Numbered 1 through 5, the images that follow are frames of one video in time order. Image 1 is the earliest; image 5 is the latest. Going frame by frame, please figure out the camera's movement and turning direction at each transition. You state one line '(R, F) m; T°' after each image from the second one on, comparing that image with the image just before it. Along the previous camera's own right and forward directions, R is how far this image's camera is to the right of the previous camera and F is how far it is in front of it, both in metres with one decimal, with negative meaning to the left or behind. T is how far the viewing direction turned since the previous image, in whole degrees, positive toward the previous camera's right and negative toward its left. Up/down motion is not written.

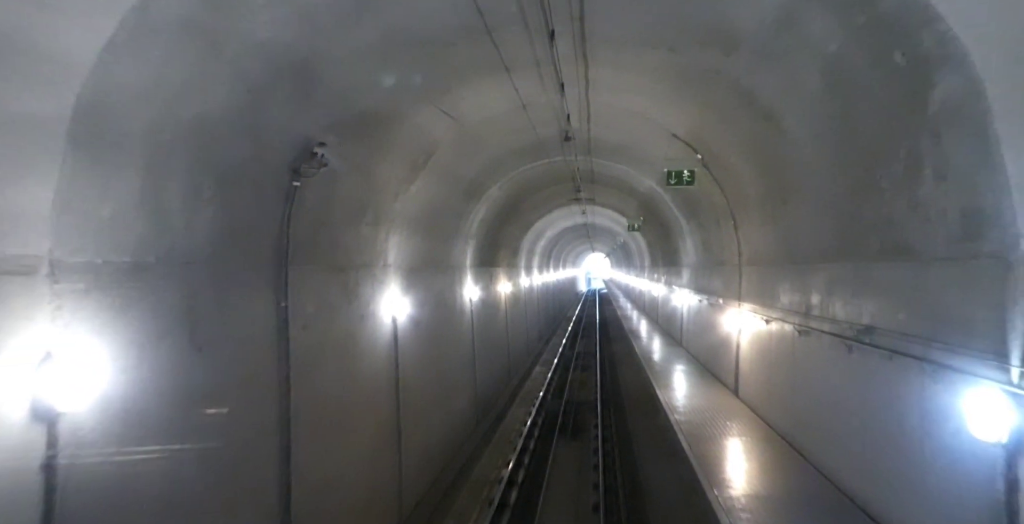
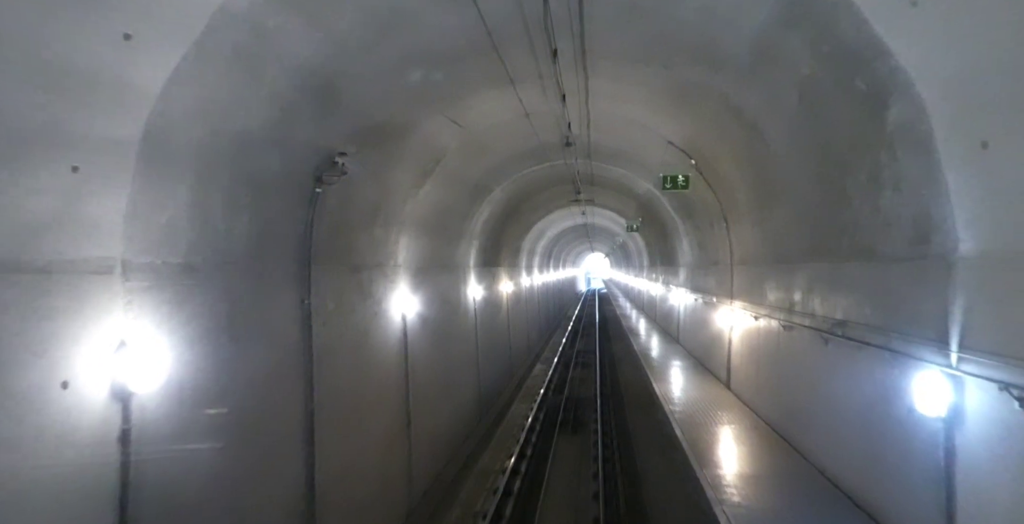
(-0.1, -0.3) m; 0°
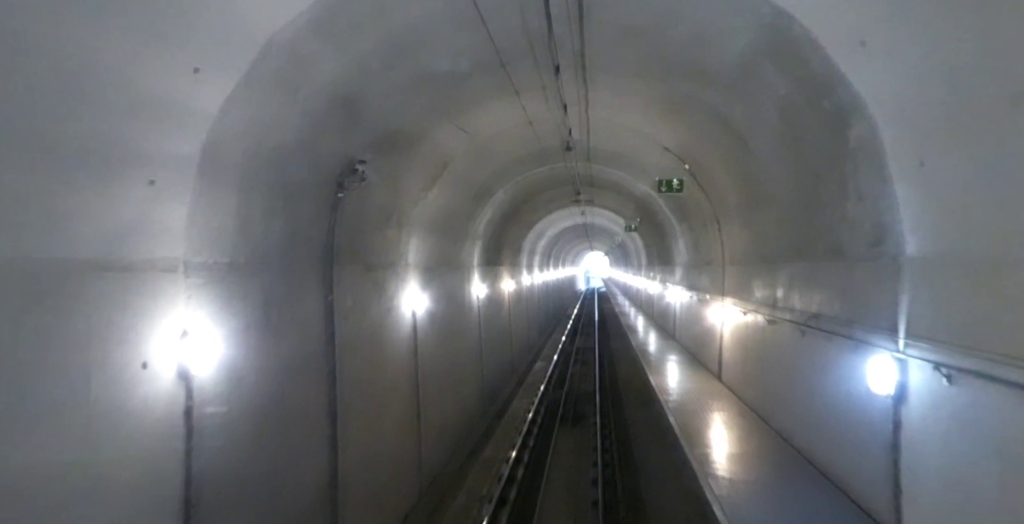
(-0.1, -0.3) m; 0°
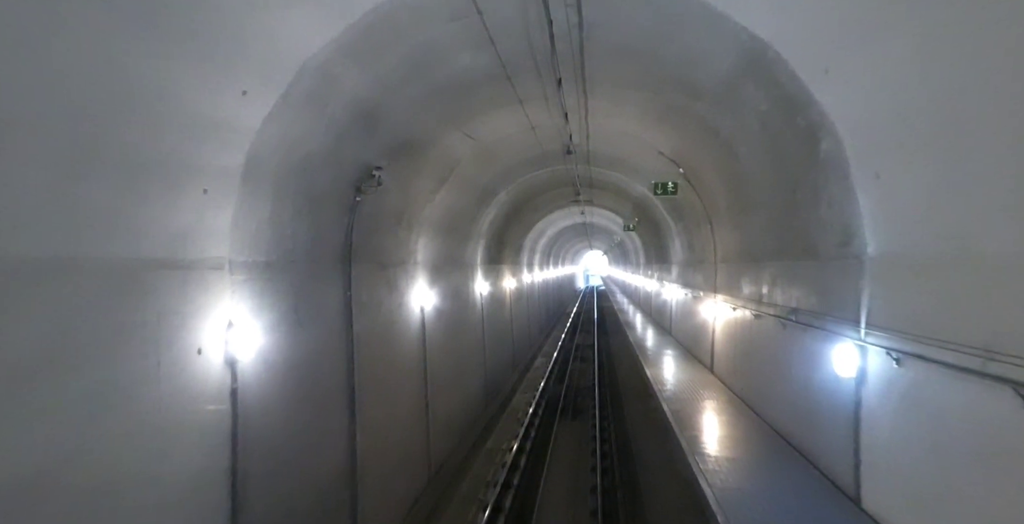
(-0.1, -0.3) m; 0°
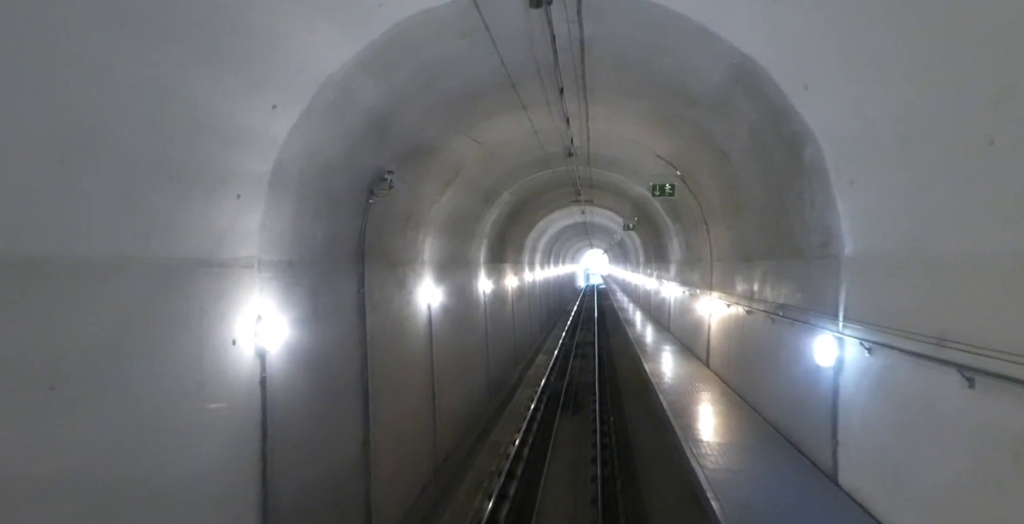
(0.0, -0.3) m; 0°
